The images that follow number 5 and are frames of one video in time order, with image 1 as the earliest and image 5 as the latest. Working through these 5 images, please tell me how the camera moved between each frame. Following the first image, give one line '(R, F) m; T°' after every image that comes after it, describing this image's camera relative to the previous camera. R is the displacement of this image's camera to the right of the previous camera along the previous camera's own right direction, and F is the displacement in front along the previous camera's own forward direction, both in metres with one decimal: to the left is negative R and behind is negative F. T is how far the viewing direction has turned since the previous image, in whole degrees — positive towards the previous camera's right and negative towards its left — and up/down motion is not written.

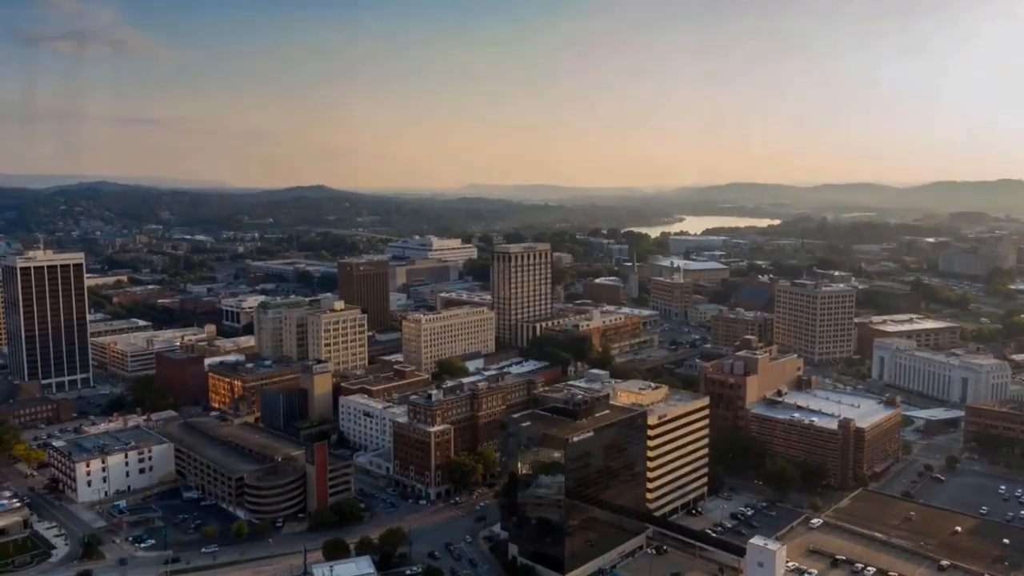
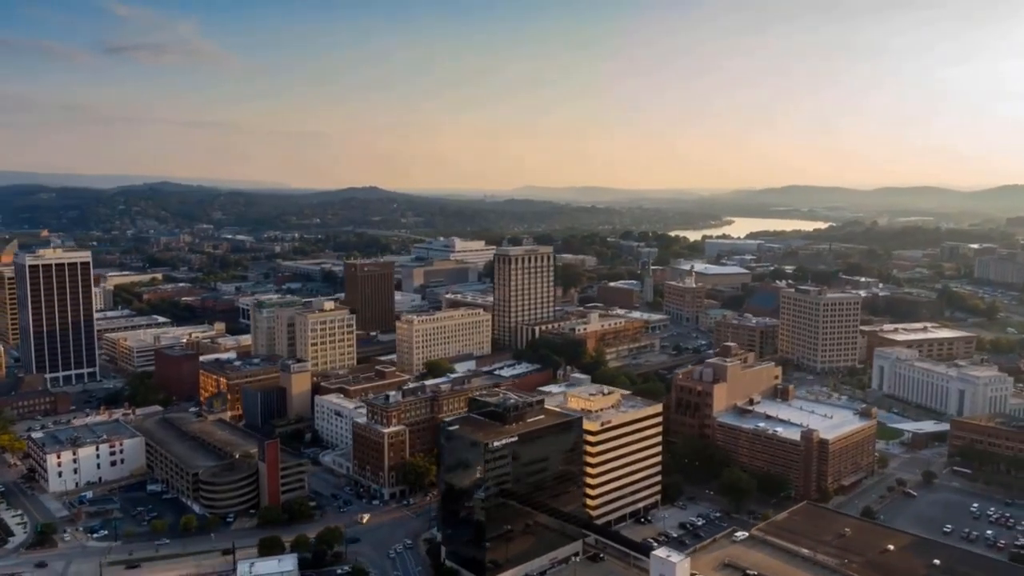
(+4.1, +0.2) m; -4°
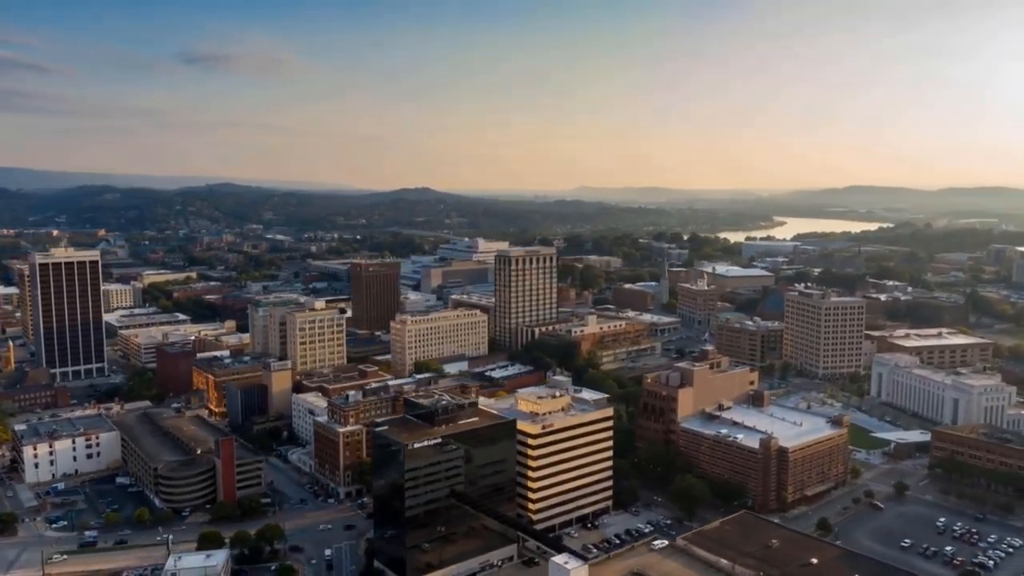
(+4.2, +0.3) m; -4°
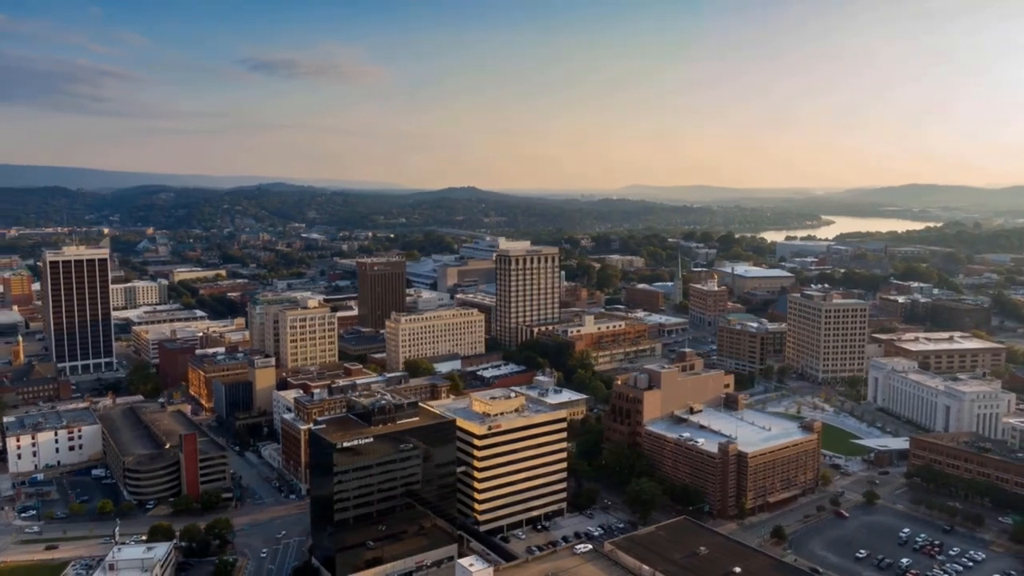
(+3.7, +0.2) m; -4°
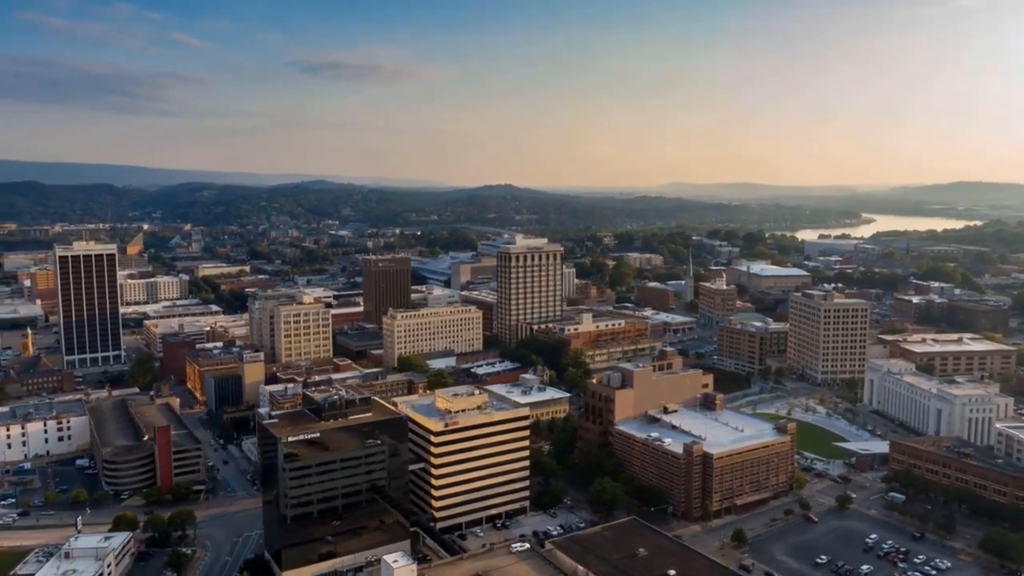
(+3.0, +0.2) m; -3°
